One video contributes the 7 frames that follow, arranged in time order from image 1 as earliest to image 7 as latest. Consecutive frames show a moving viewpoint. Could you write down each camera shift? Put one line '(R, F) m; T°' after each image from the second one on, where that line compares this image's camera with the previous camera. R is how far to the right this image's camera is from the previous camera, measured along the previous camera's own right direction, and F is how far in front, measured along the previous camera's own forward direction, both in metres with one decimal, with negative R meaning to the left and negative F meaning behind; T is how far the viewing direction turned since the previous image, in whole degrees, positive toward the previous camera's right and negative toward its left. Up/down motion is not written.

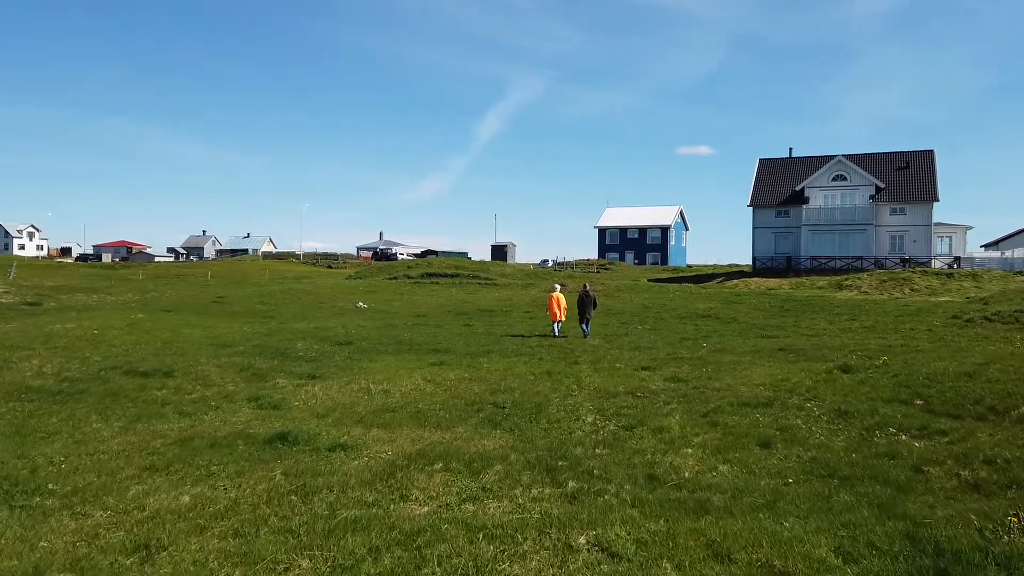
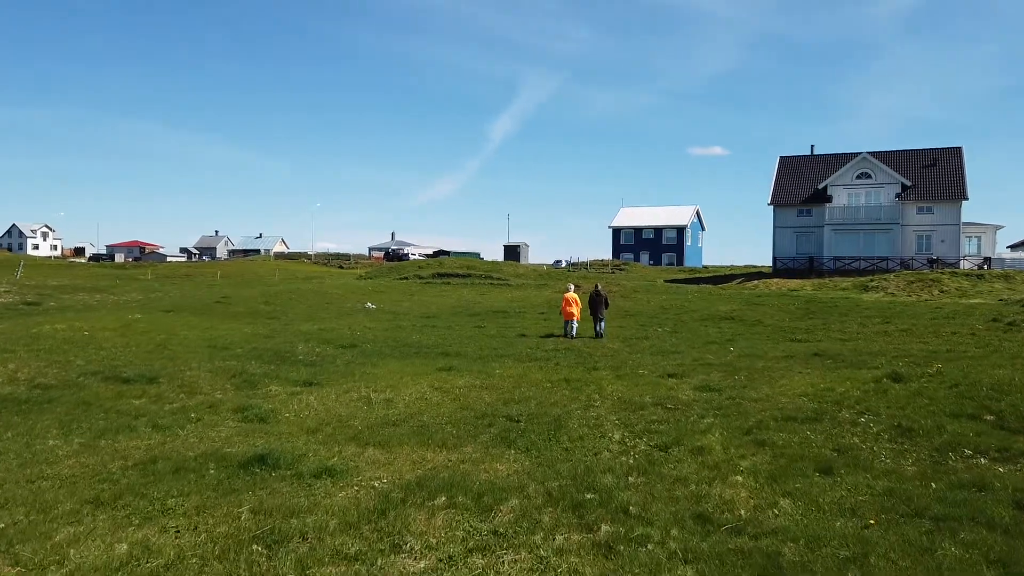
(-0.1, +1.7) m; -1°
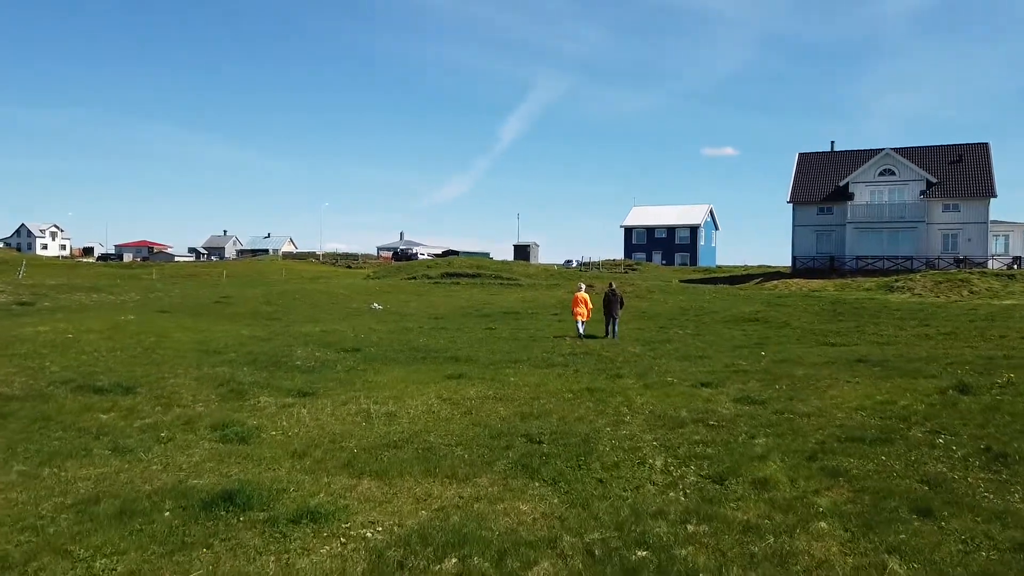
(-0.2, +1.9) m; -1°
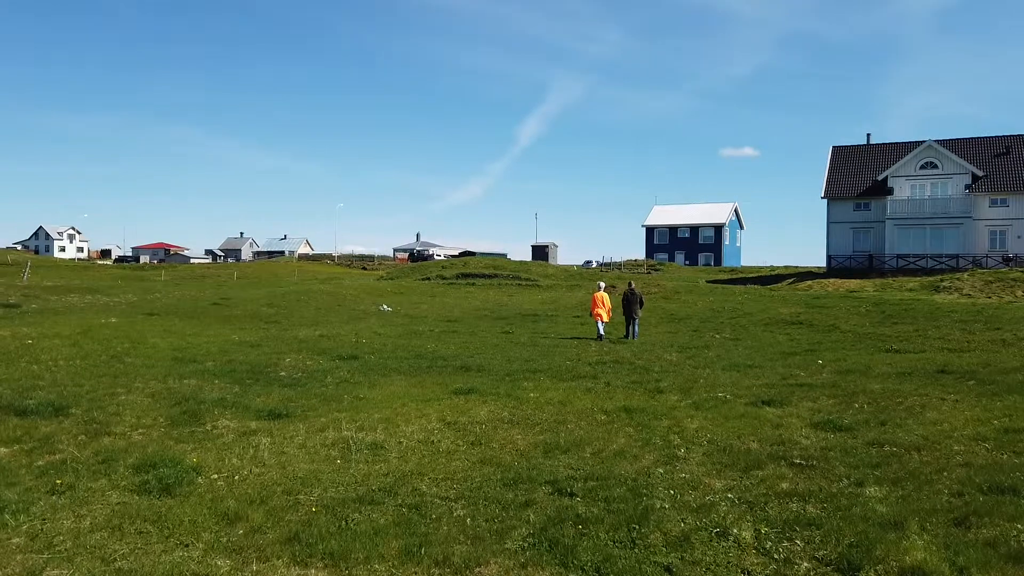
(0.0, +3.2) m; -1°
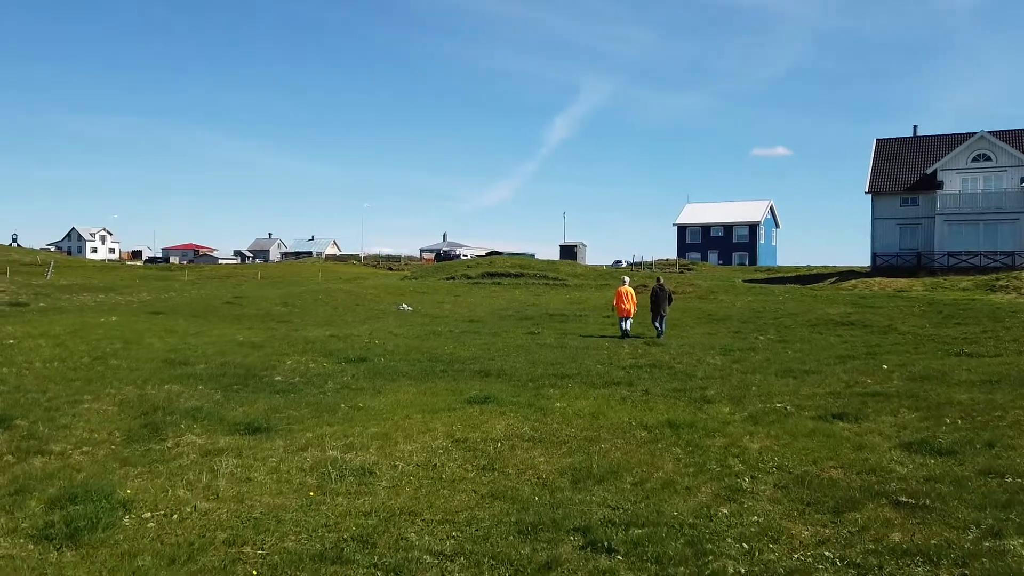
(+0.1, +2.2) m; -2°
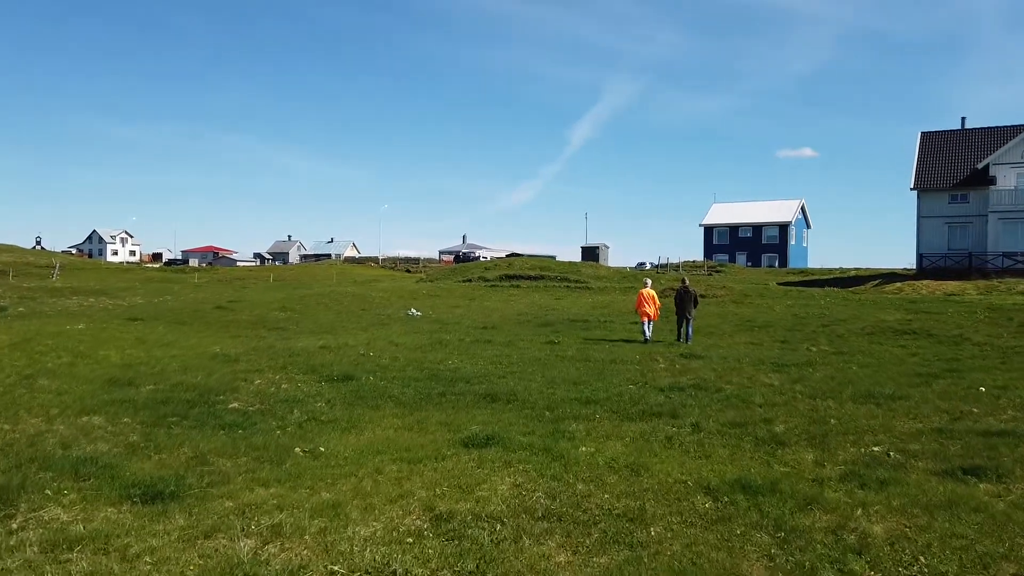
(+0.2, +3.4) m; -2°
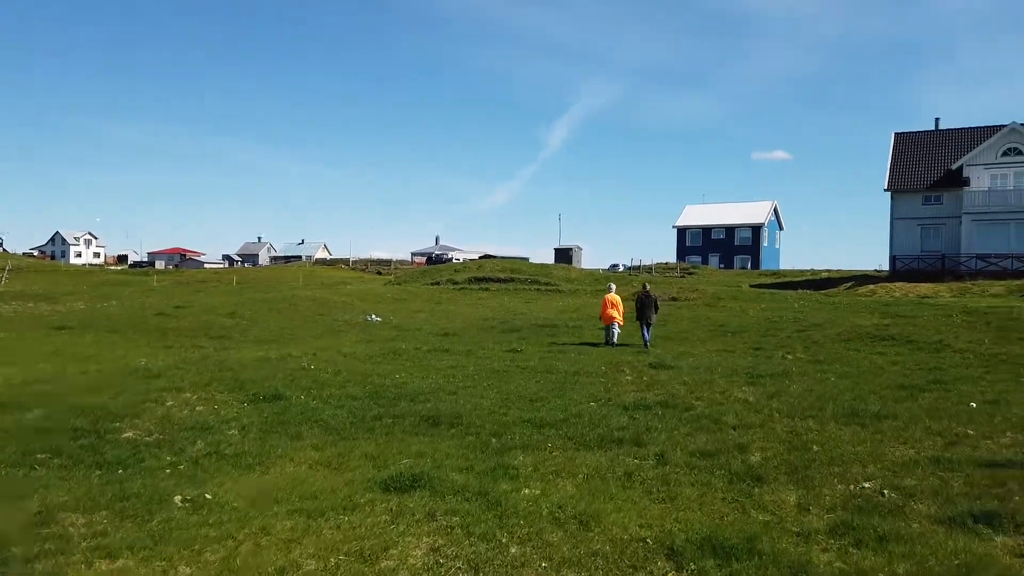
(+0.6, +1.7) m; +2°
